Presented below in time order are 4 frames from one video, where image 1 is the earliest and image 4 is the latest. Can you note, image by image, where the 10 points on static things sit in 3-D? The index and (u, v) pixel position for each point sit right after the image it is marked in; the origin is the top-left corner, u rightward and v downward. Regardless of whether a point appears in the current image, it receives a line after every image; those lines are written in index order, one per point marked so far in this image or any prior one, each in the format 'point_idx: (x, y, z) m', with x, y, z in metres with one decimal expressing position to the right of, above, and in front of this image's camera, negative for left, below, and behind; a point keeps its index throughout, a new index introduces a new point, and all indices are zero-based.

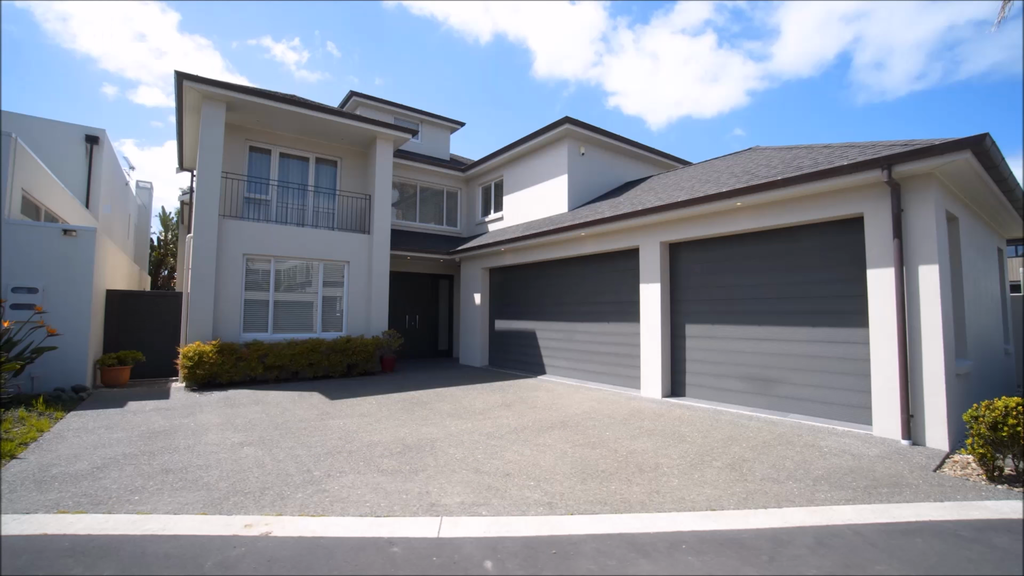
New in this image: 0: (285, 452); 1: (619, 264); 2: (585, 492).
0: (-2.4, -1.8, +5.2) m
1: (+2.0, +0.4, +9.0) m
2: (+0.7, -1.7, +4.2) m
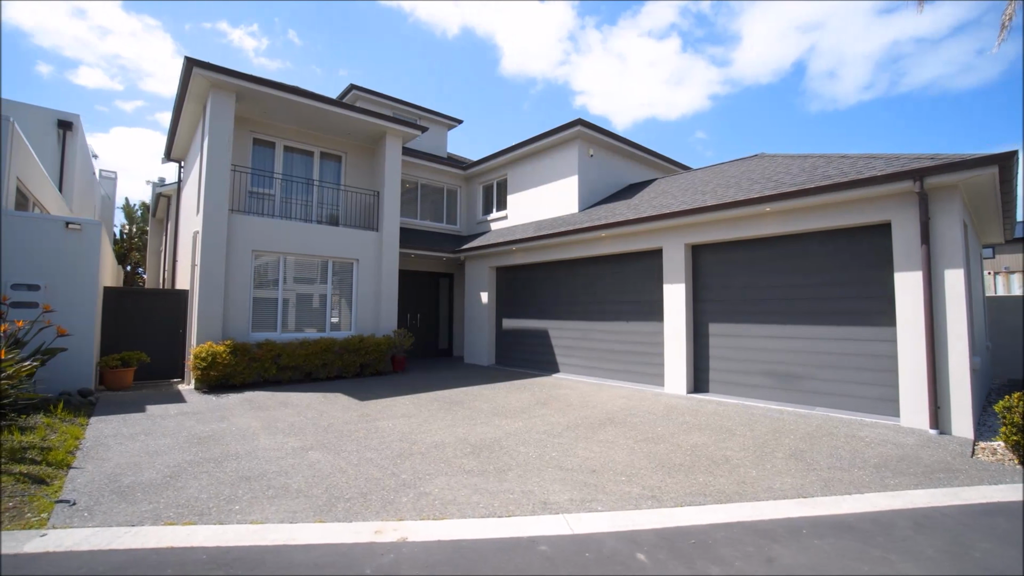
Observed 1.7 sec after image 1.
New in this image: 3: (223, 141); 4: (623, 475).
0: (-1.6, -1.8, +5.2) m
1: (+2.4, +0.4, +9.3) m
2: (+1.5, -1.8, +4.4) m
3: (-5.5, +2.8, +9.3) m
4: (+1.1, -1.8, +4.6) m
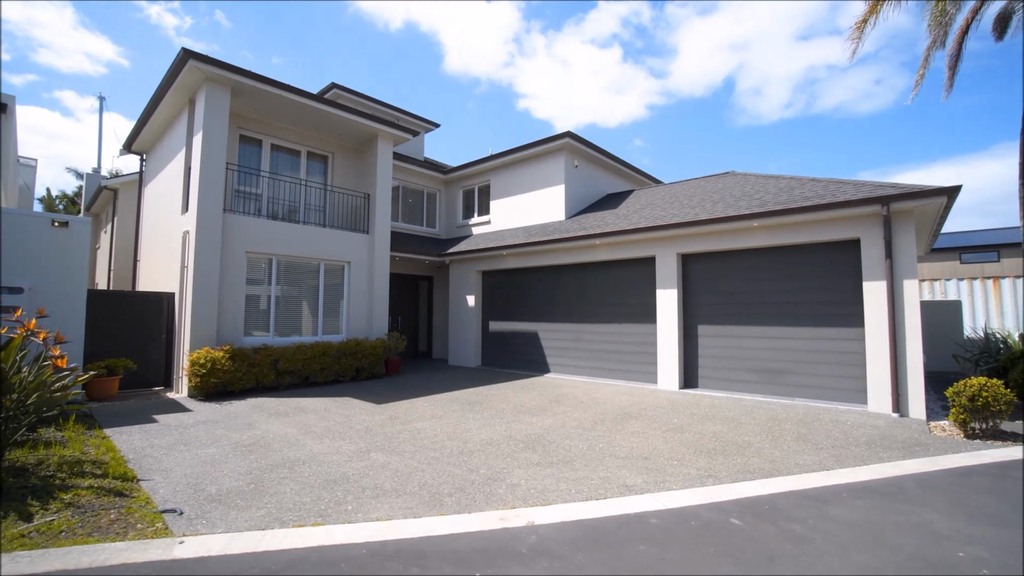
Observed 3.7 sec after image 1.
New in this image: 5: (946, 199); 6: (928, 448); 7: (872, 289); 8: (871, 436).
0: (-1.0, -1.8, +5.4) m
1: (+2.4, +0.4, +10.0) m
2: (+2.2, -1.9, +5.1) m
3: (-5.4, +2.7, +8.9) m
4: (+1.7, -1.9, +5.3) m
5: (+6.0, +1.2, +6.7) m
6: (+4.8, -1.9, +5.6) m
7: (+5.4, 0.0, +7.3) m
8: (+4.5, -1.8, +6.1) m
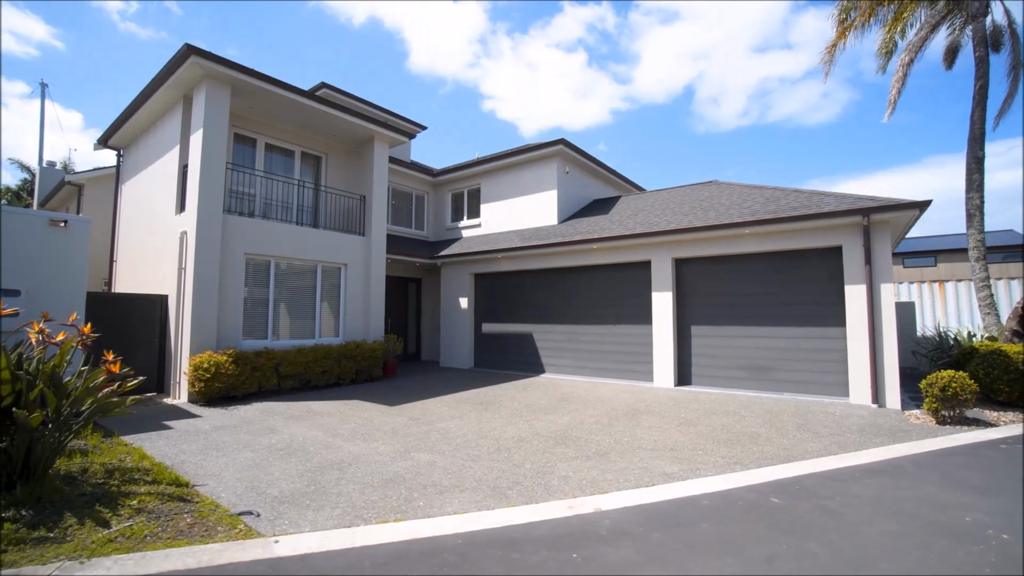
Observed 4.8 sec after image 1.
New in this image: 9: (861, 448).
0: (-0.6, -1.9, +5.6) m
1: (+2.4, +0.3, +10.5) m
2: (+2.7, -1.9, +5.6) m
3: (-5.2, +2.7, +8.7) m
4: (+2.2, -1.9, +5.7) m
5: (+6.2, +1.2, +7.5) m
6: (+5.2, -1.9, +6.3) m
7: (+5.6, -0.1, +8.1) m
8: (+4.8, -1.9, +6.7) m
9: (+4.1, -1.9, +5.8) m
